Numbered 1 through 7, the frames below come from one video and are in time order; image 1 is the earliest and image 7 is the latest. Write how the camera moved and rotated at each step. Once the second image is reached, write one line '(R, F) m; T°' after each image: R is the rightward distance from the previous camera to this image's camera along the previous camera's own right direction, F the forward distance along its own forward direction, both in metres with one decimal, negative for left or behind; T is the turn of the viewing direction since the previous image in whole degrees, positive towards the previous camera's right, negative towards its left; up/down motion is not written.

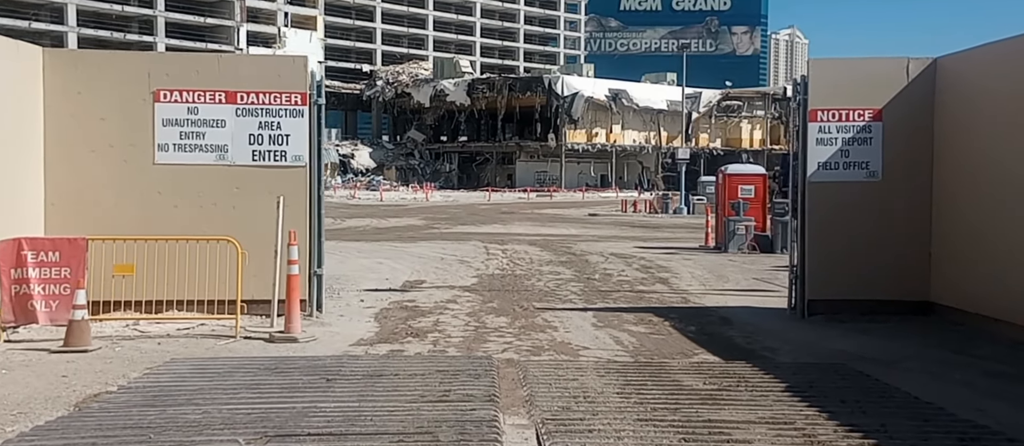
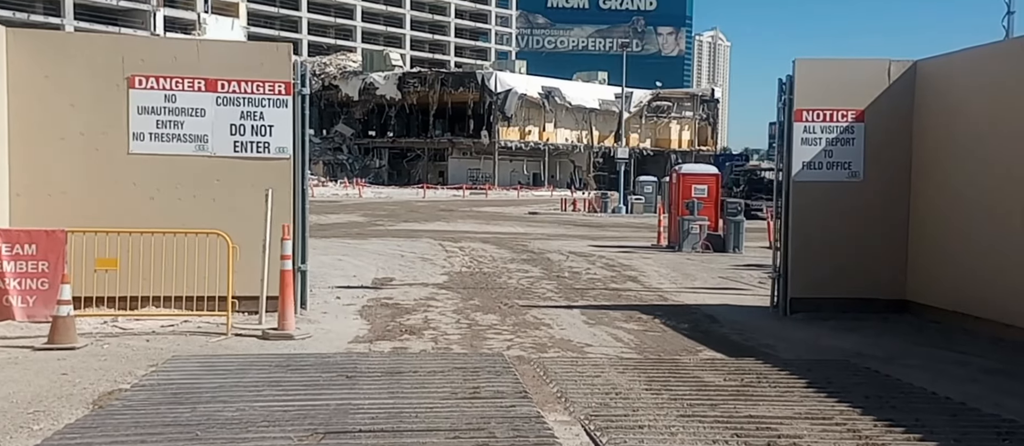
(-0.9, 0.0) m; +4°
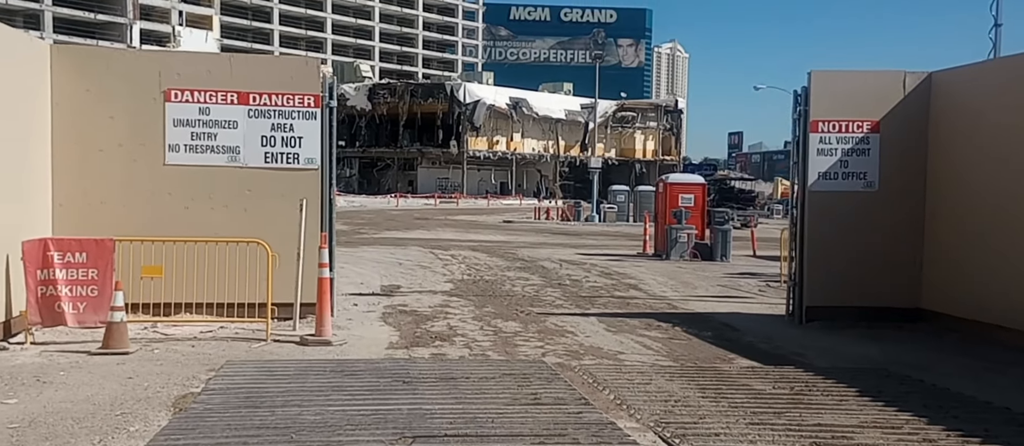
(-0.8, -0.2) m; +2°
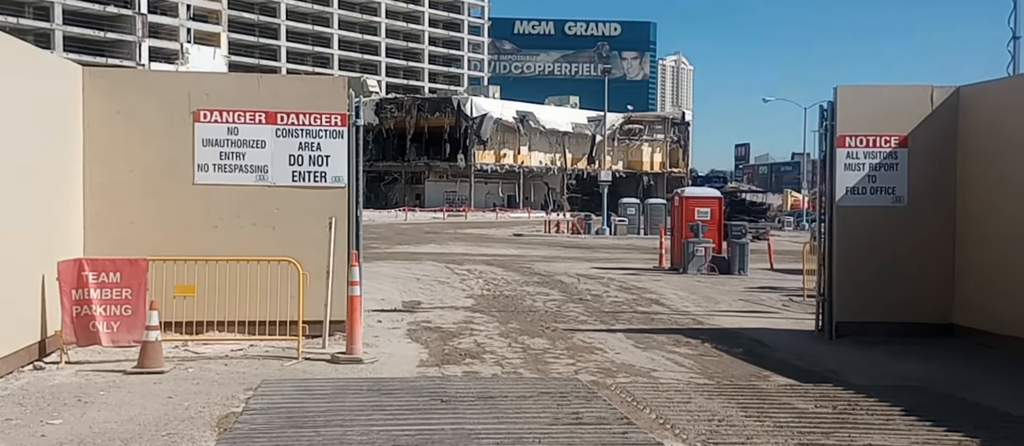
(-0.3, 0.0) m; 0°
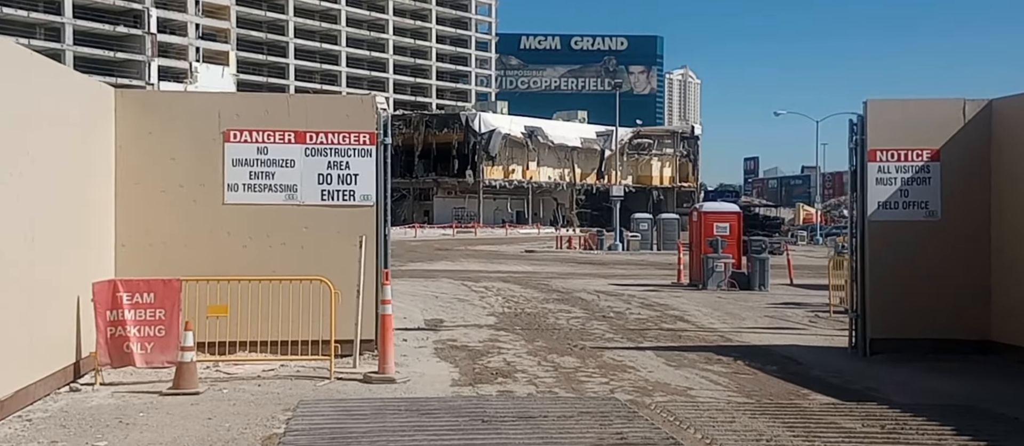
(-0.3, +0.1) m; 0°
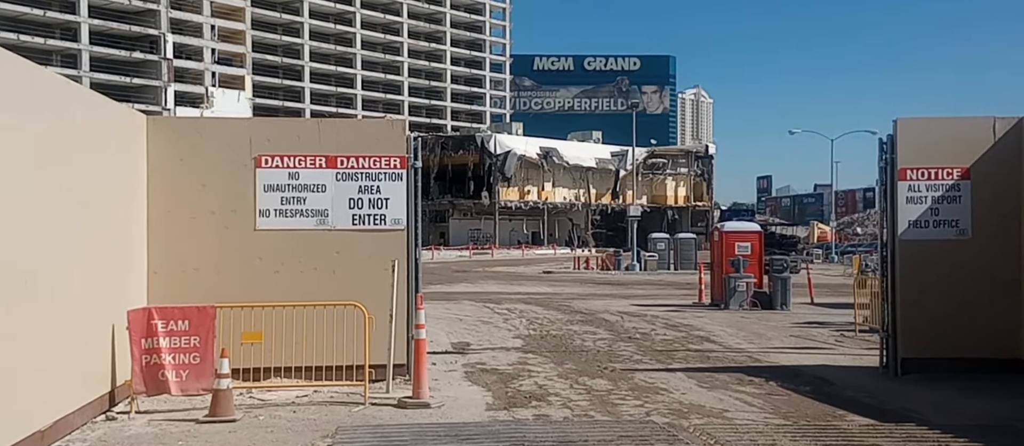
(-0.2, 0.0) m; -1°
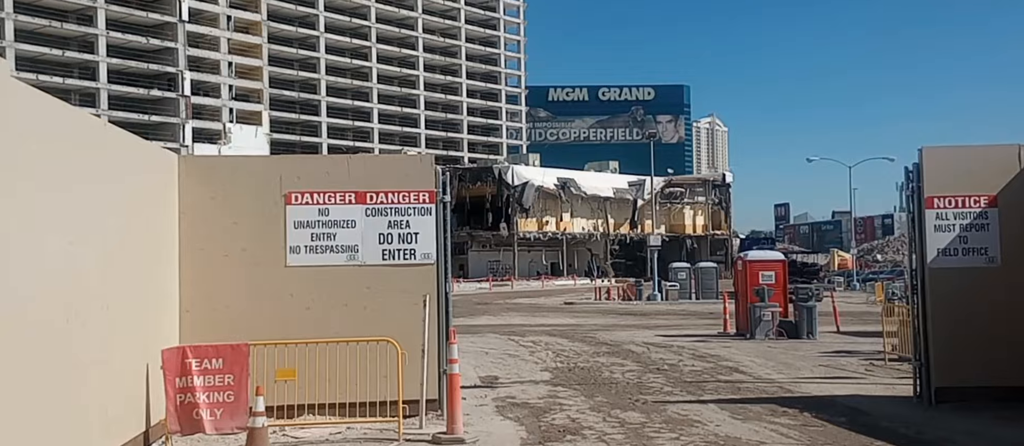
(-0.2, 0.0) m; -1°
